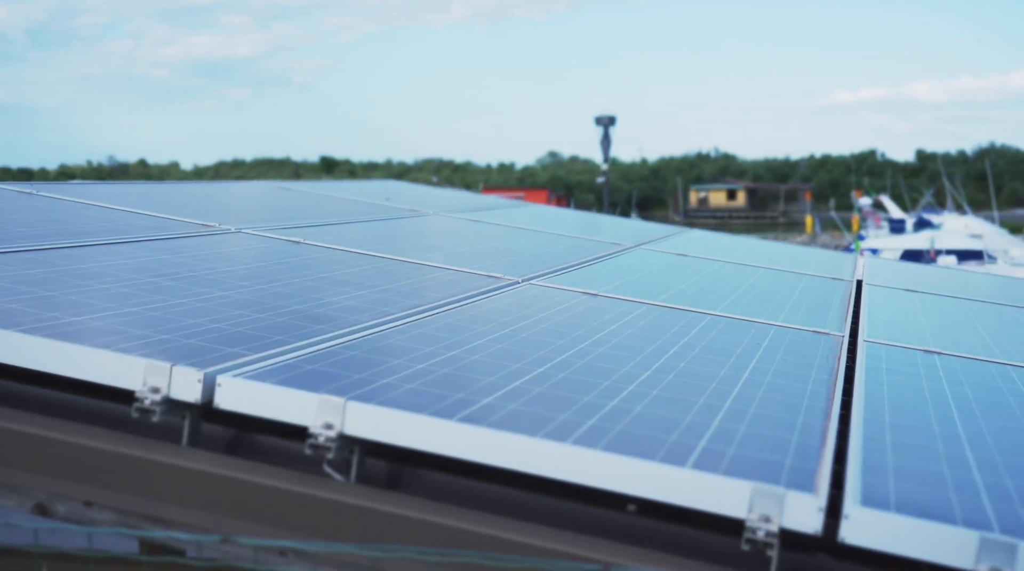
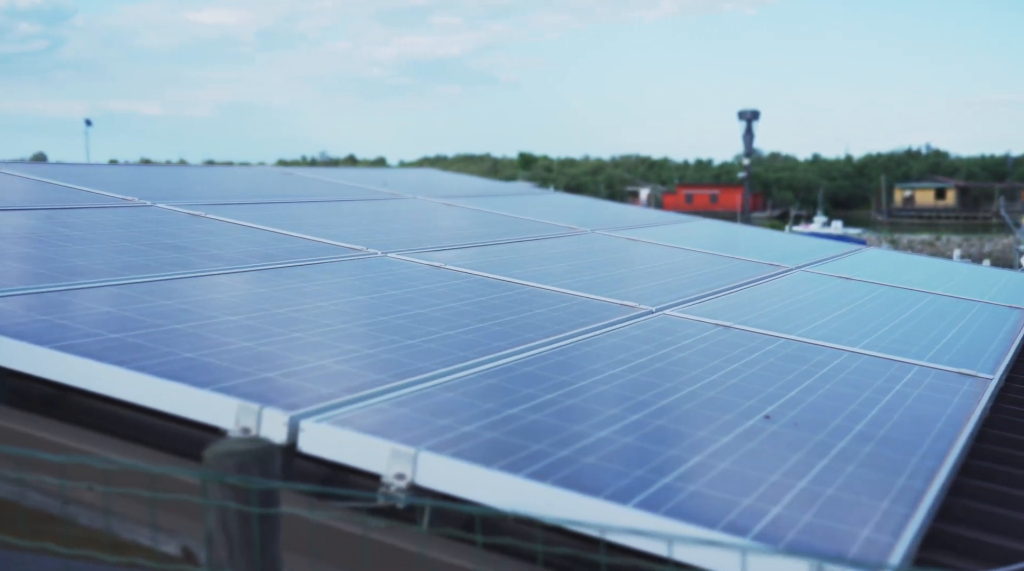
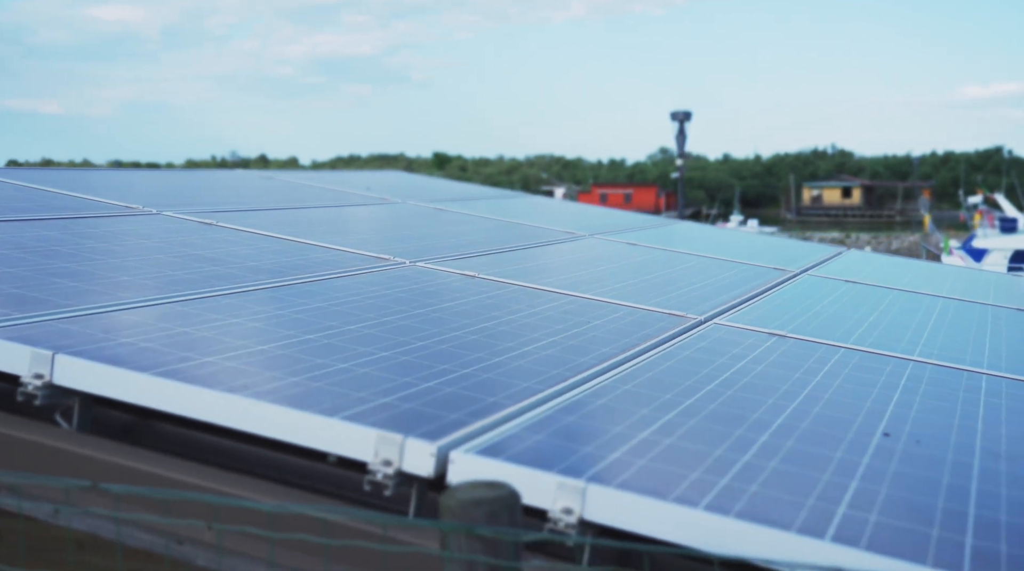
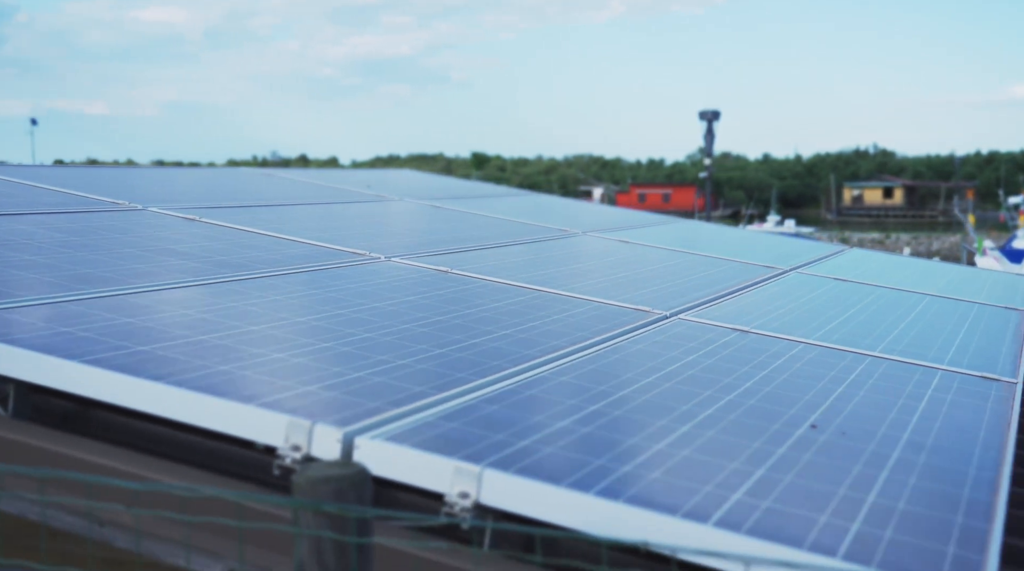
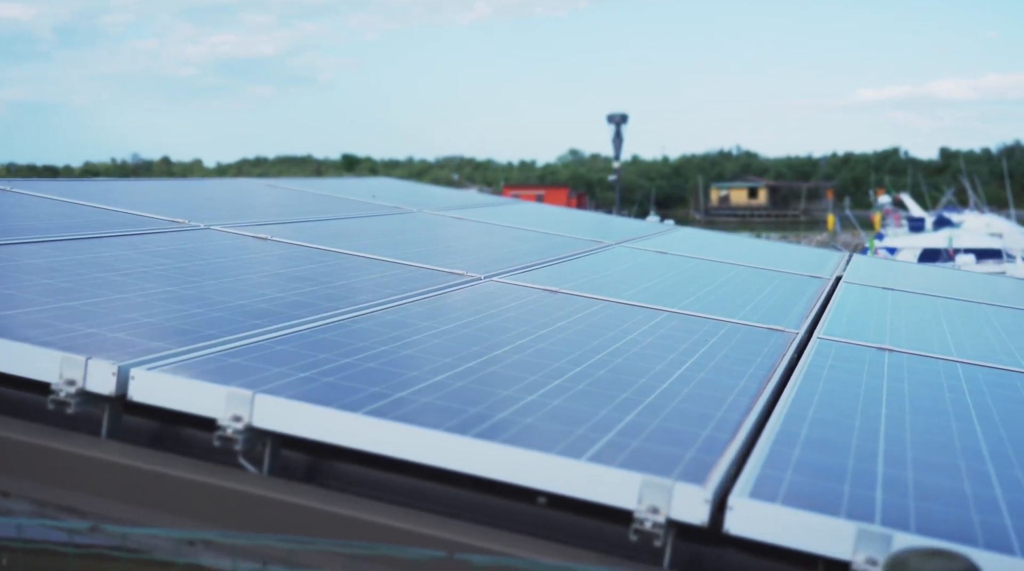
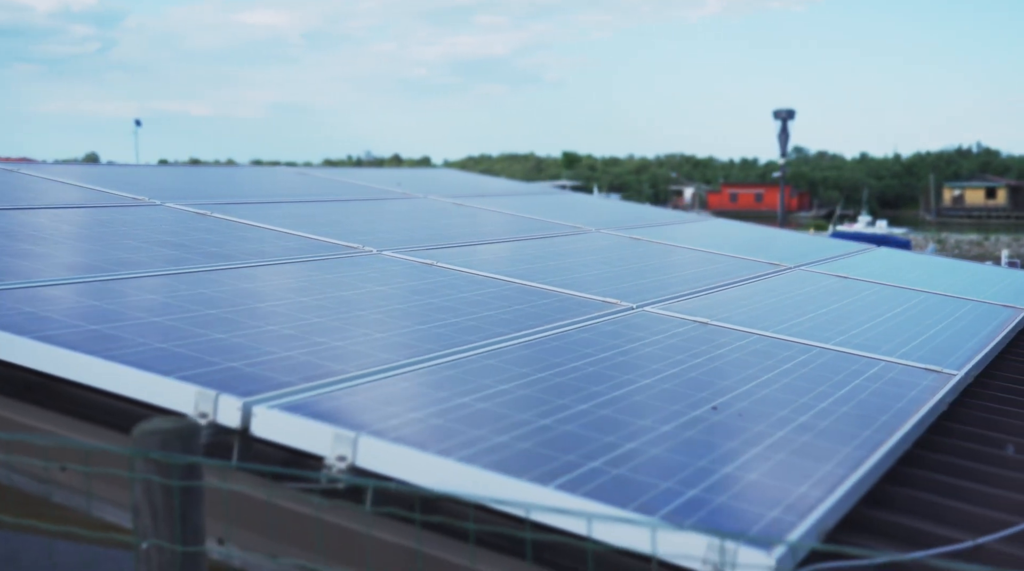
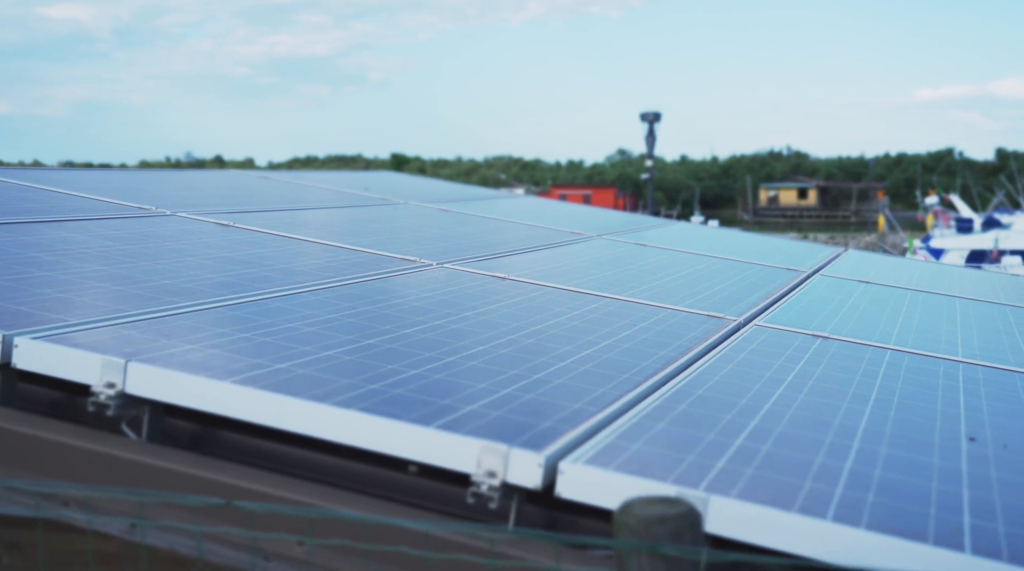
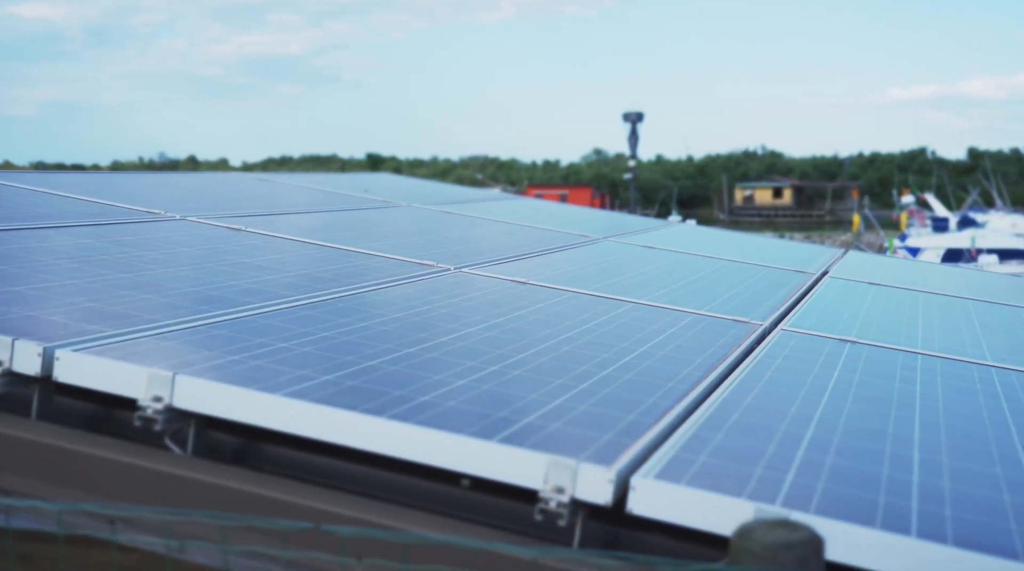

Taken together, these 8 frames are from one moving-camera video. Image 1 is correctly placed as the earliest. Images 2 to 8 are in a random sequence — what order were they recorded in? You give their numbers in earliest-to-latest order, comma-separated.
5, 8, 7, 3, 4, 2, 6
